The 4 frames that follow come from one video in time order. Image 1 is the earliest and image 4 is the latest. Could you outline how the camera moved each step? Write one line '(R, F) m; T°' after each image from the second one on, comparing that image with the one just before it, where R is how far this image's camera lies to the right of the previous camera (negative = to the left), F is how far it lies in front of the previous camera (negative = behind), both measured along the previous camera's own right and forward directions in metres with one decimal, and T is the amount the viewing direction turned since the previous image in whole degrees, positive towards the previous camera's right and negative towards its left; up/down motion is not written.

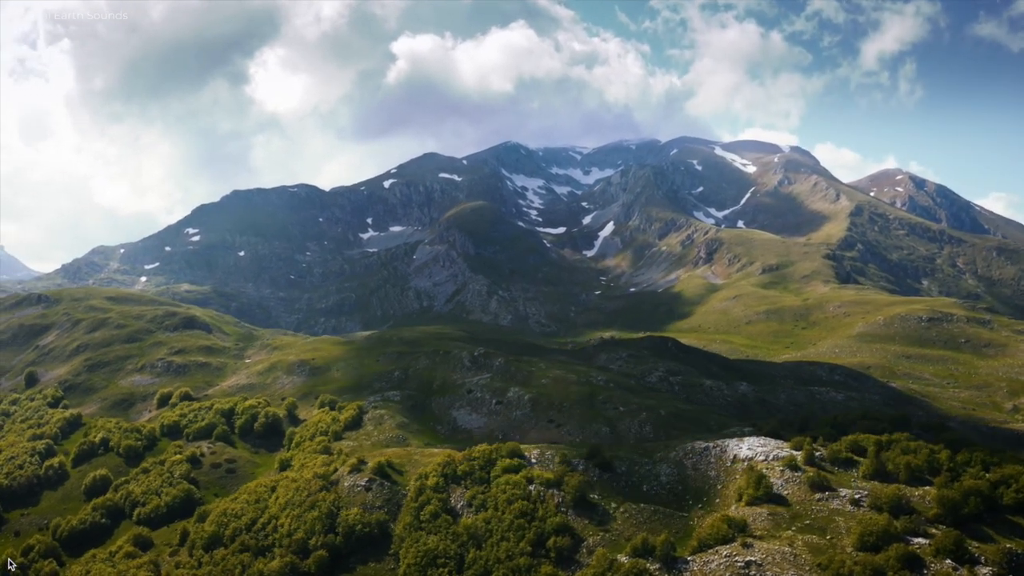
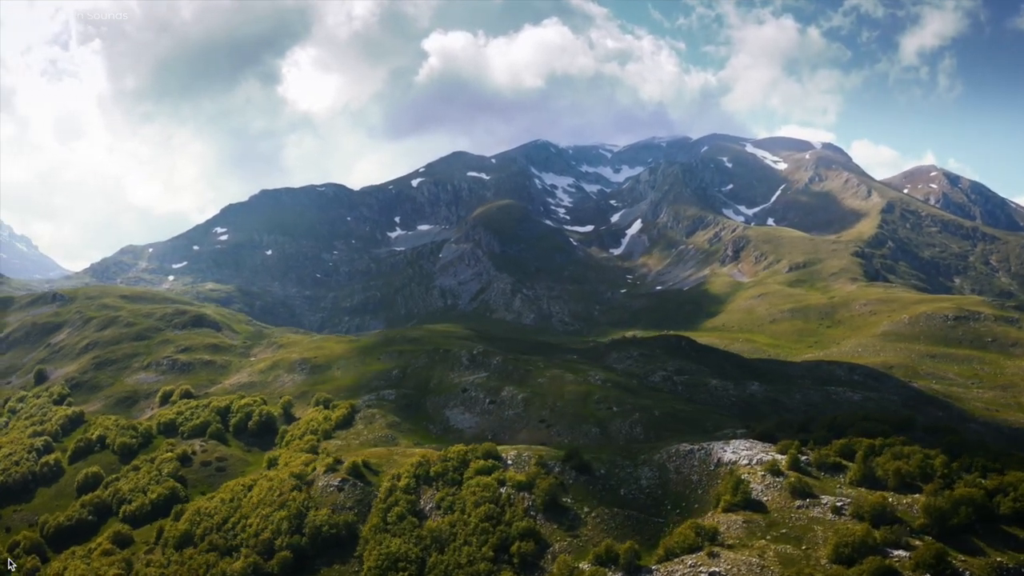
(+5.5, +2.3) m; -2°
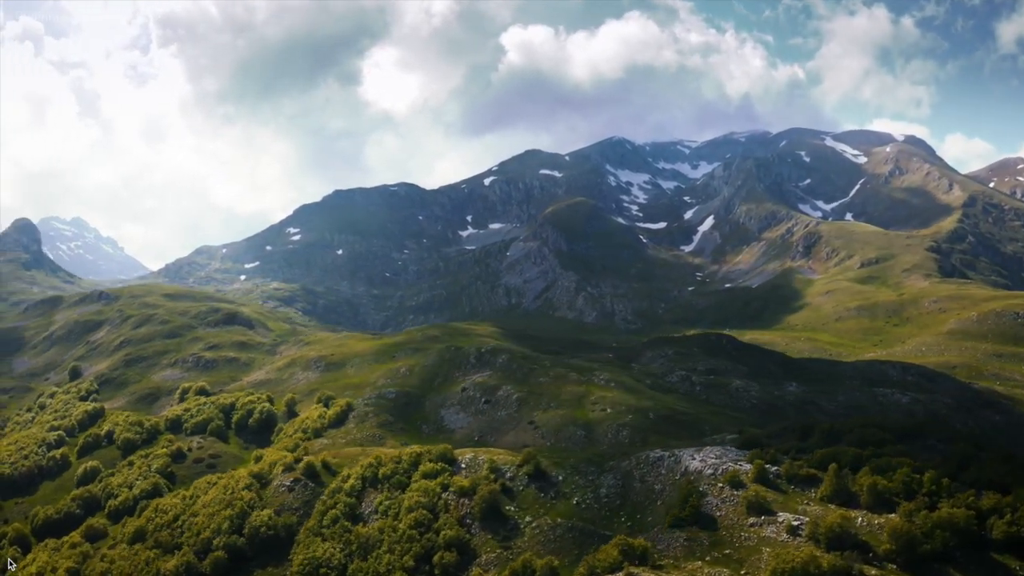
(+11.5, +4.5) m; -5°
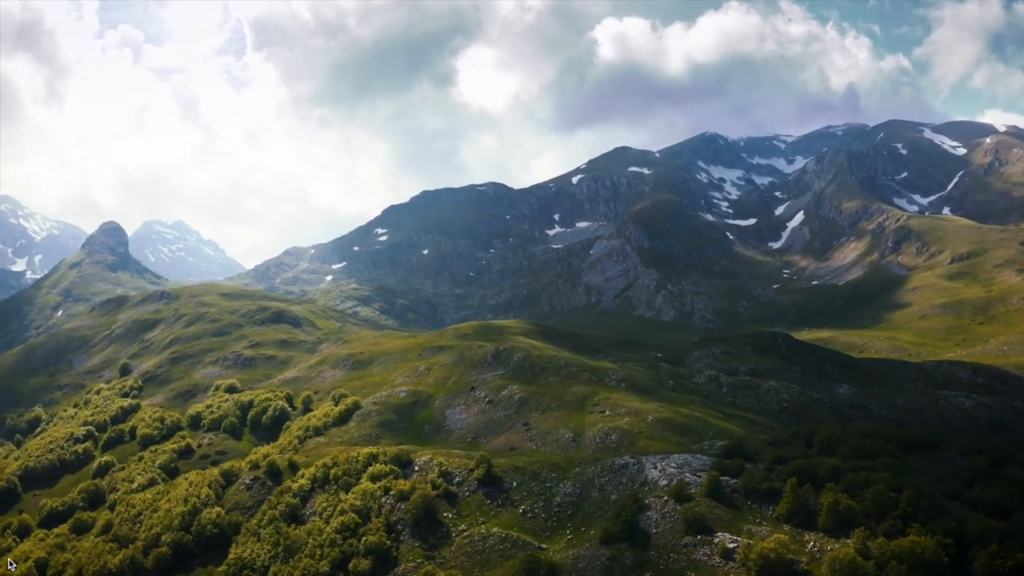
(+12.3, +4.3) m; -6°
